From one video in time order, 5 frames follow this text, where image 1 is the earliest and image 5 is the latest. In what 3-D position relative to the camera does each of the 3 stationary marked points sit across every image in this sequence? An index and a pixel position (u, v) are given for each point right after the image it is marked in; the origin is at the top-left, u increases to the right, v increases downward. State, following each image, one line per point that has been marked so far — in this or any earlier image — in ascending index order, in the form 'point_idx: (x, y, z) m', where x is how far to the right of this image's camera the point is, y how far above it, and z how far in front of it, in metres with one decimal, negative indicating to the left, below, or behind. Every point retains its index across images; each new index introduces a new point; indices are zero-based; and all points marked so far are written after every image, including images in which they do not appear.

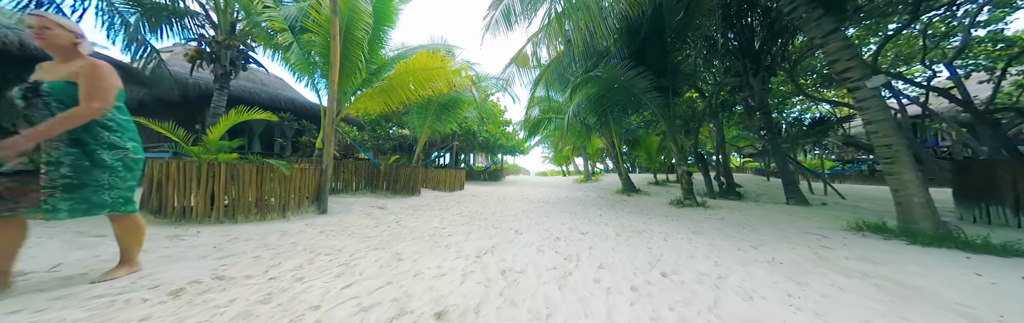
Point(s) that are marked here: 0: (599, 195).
0: (+2.5, -1.0, +6.2) m
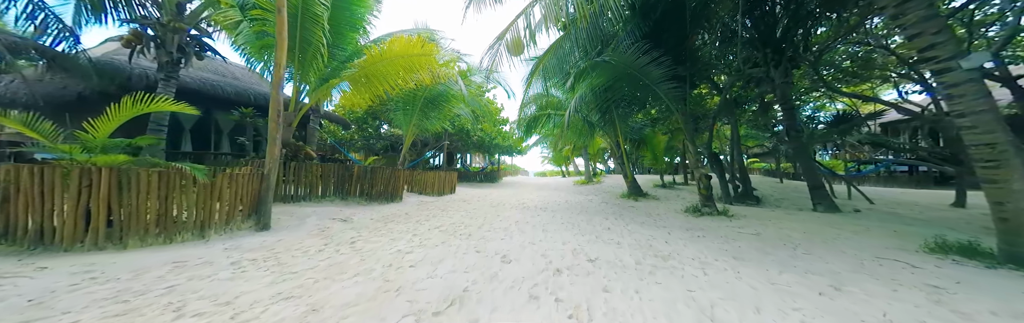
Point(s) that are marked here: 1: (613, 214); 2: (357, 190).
0: (+2.4, -1.0, +5.6) m
1: (+1.9, -1.0, +4.0) m
2: (-3.0, -0.5, +4.2) m
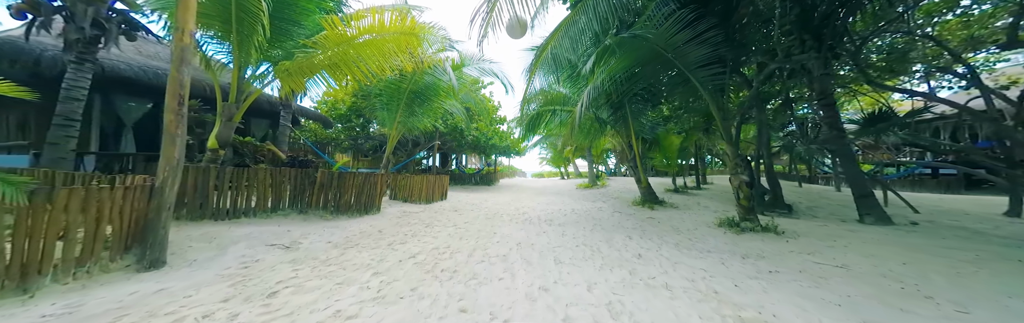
0: (+2.3, -1.1, +4.9) m
1: (+1.8, -1.0, +3.3) m
2: (-3.0, -0.6, +3.4) m
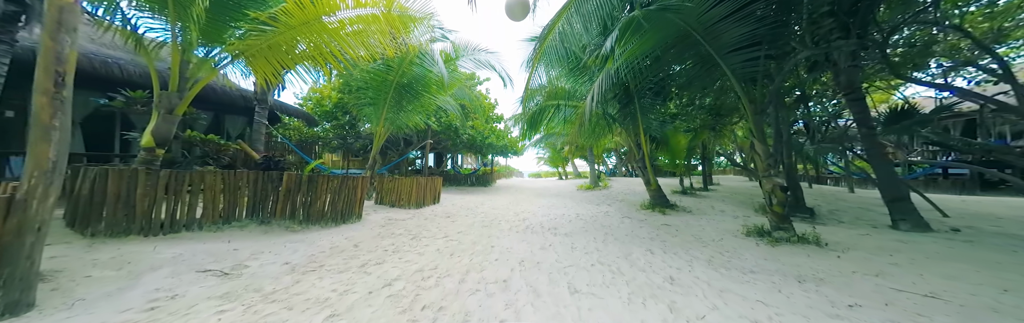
0: (+2.3, -1.1, +4.5) m
1: (+1.9, -1.1, +2.9) m
2: (-3.0, -0.6, +2.9) m
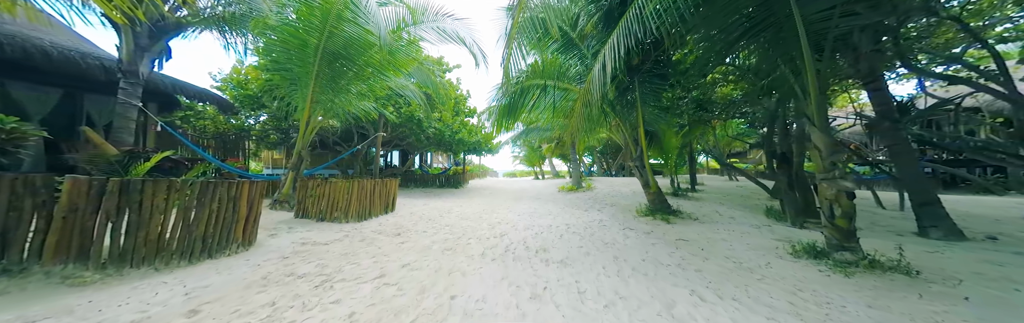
0: (+1.9, -1.1, +3.7) m
1: (+1.6, -1.0, +2.0) m
2: (-3.3, -0.6, +1.6) m
